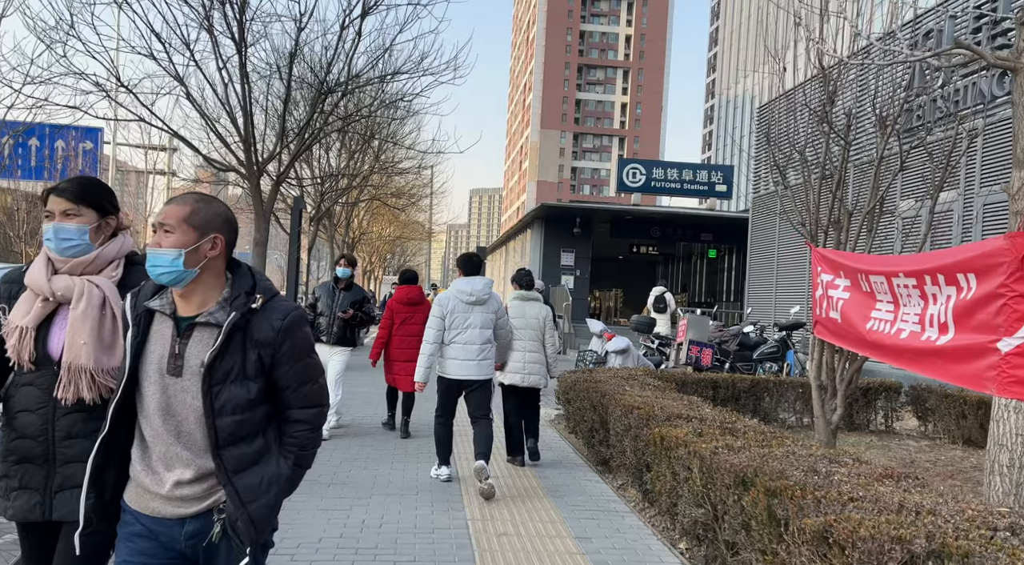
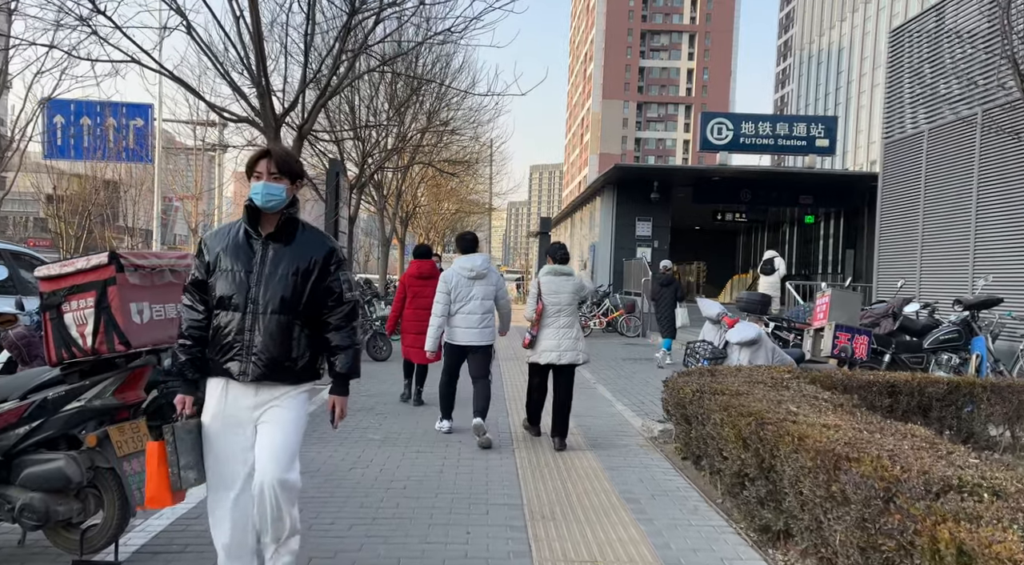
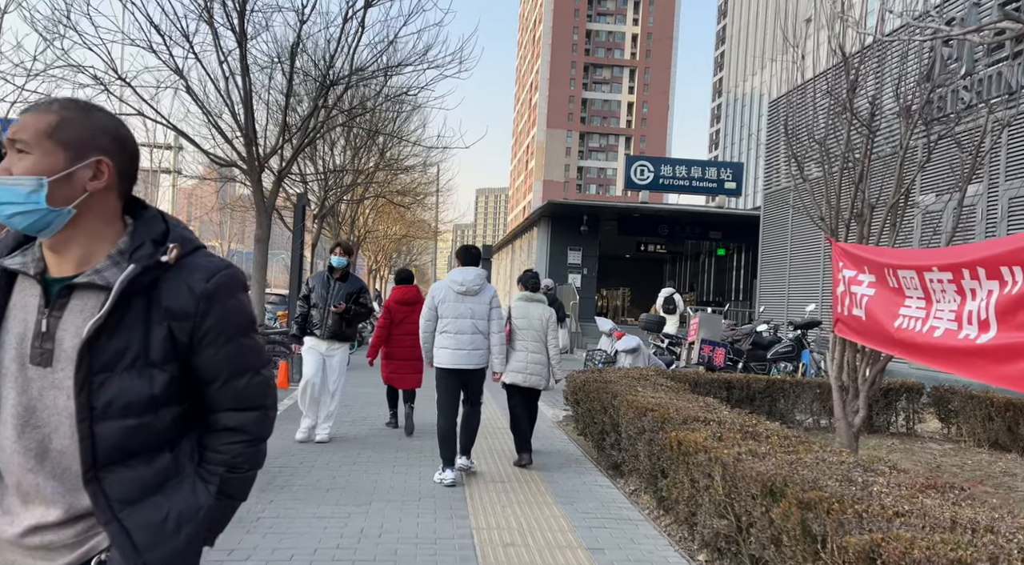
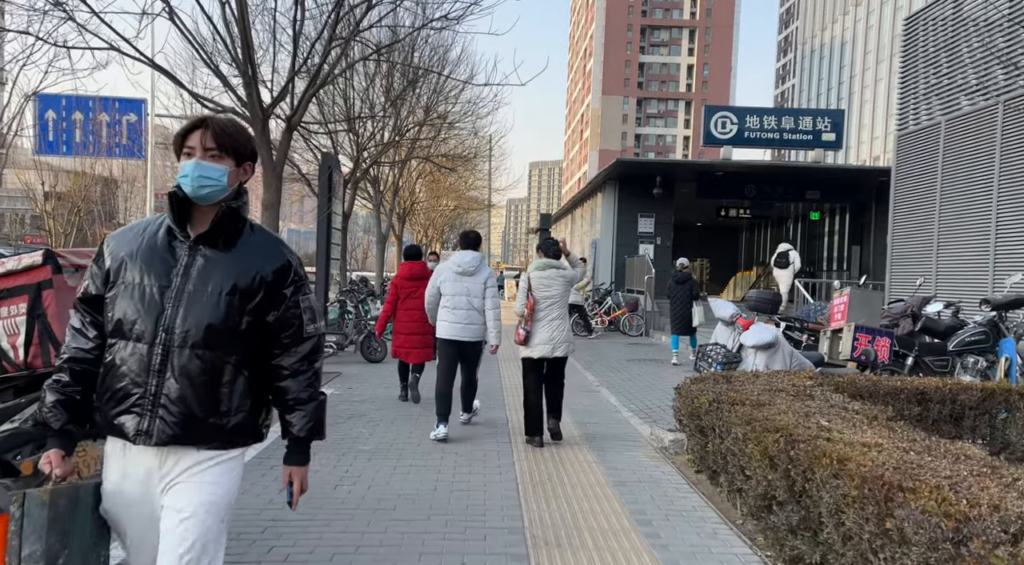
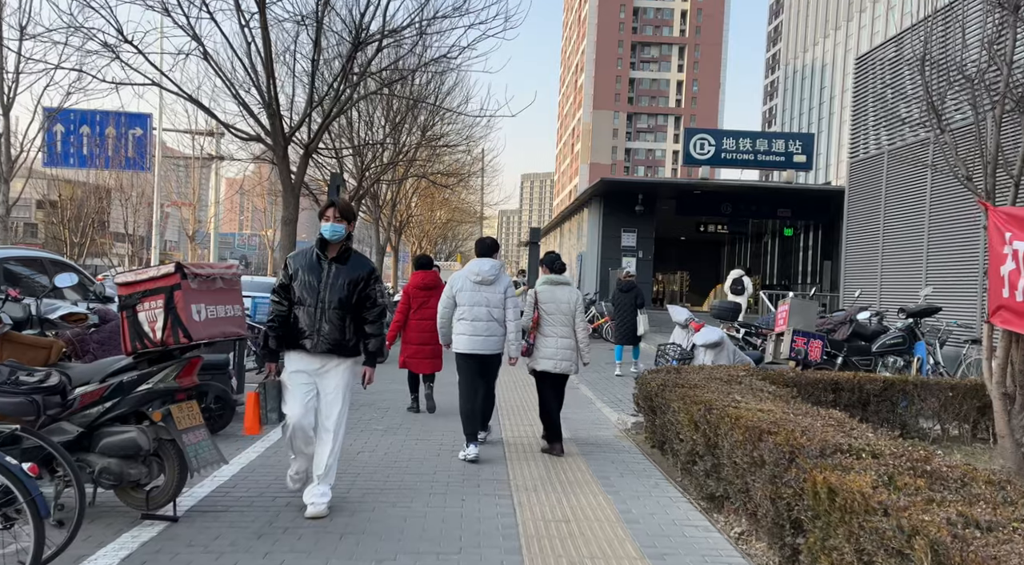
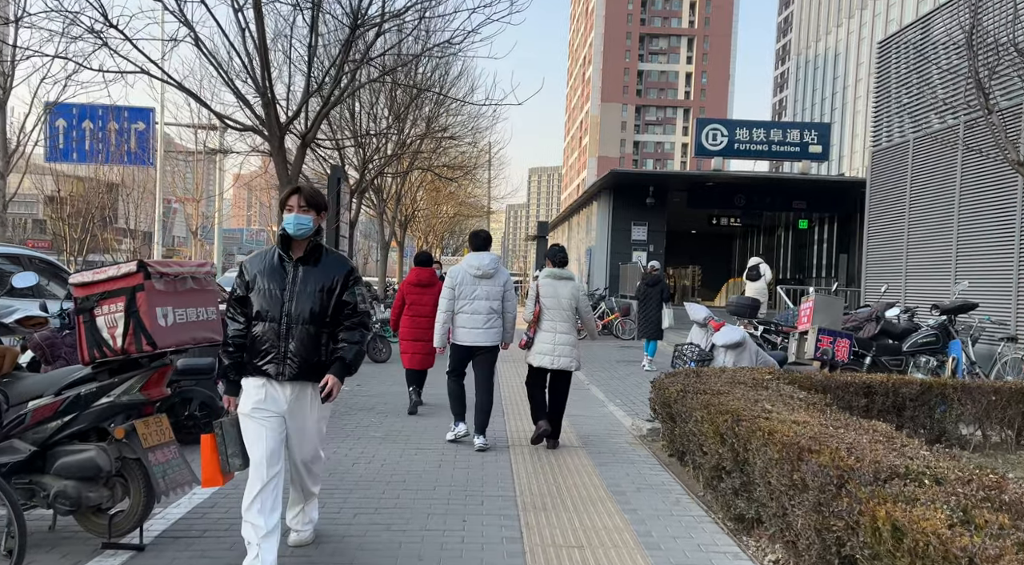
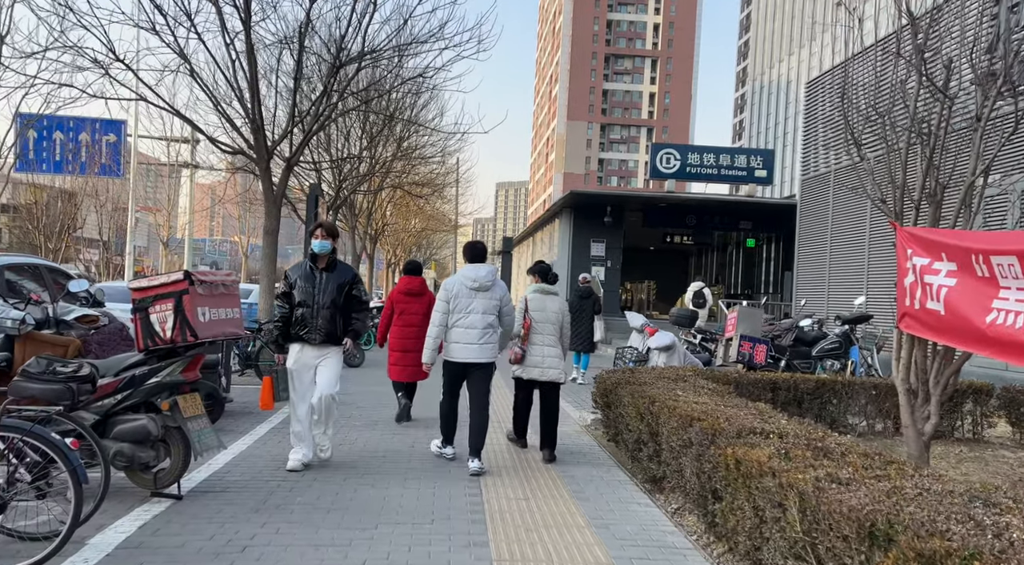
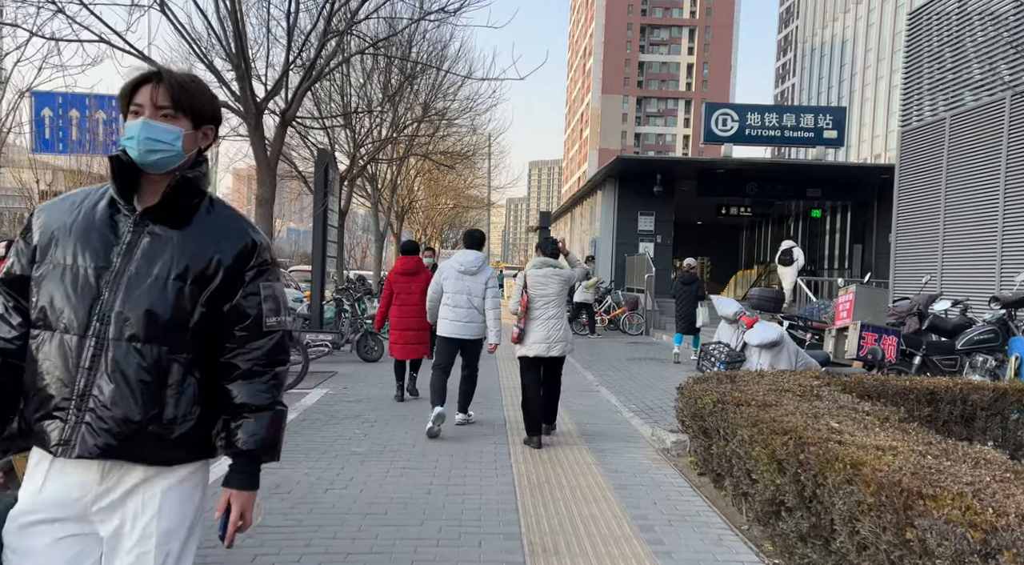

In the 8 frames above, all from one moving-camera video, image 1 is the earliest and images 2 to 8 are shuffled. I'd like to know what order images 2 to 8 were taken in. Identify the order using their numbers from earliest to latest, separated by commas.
3, 7, 5, 6, 2, 4, 8
